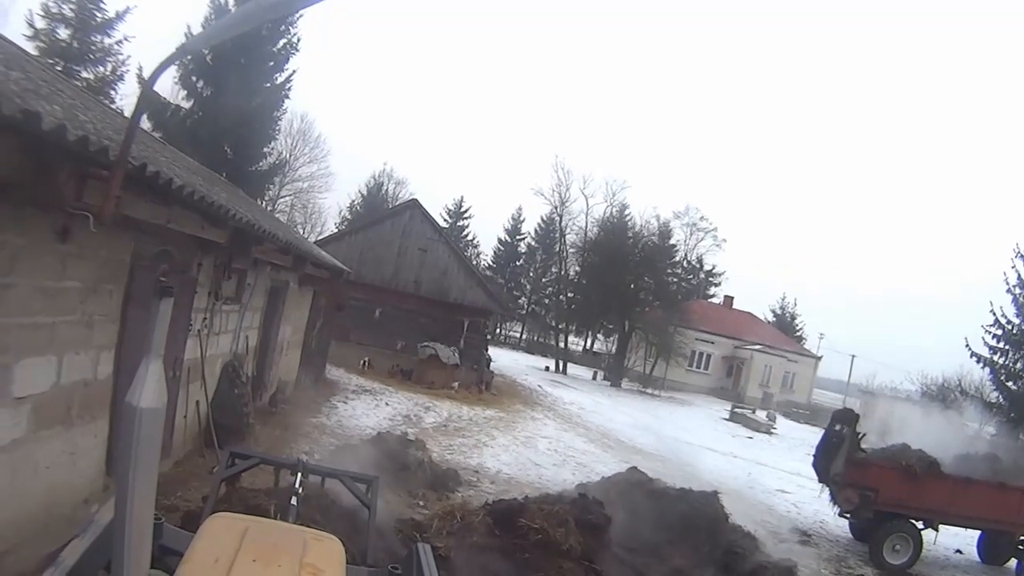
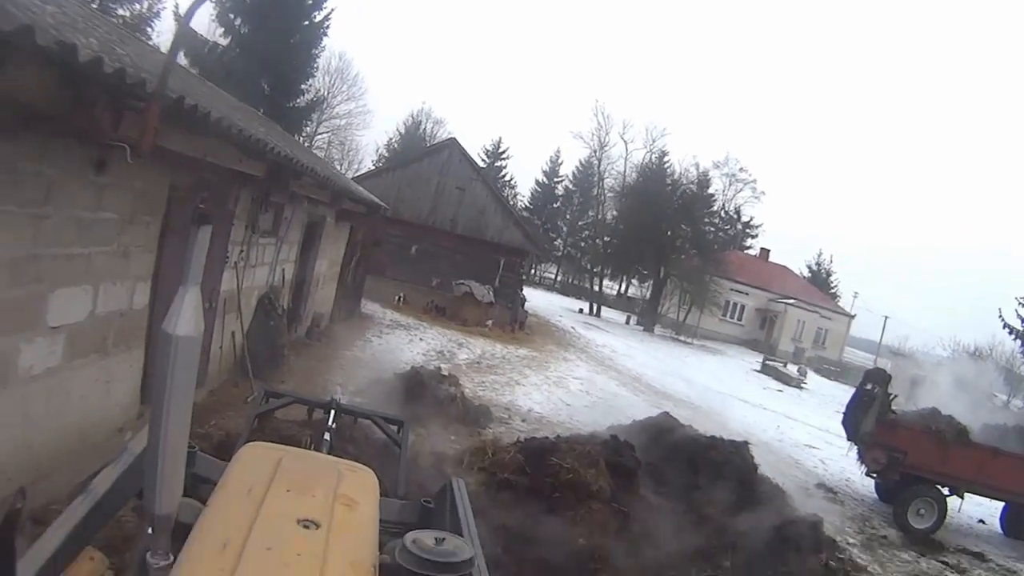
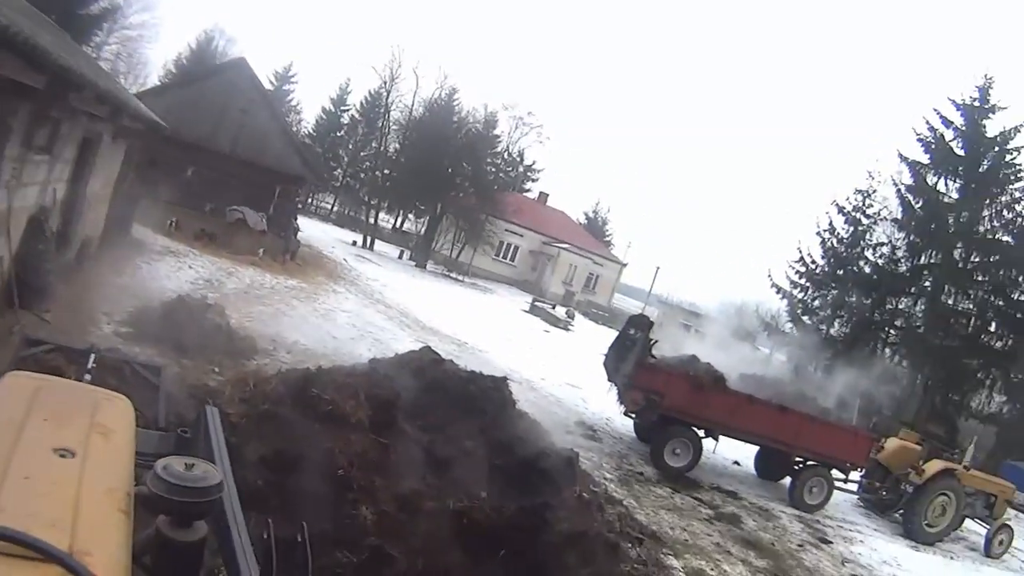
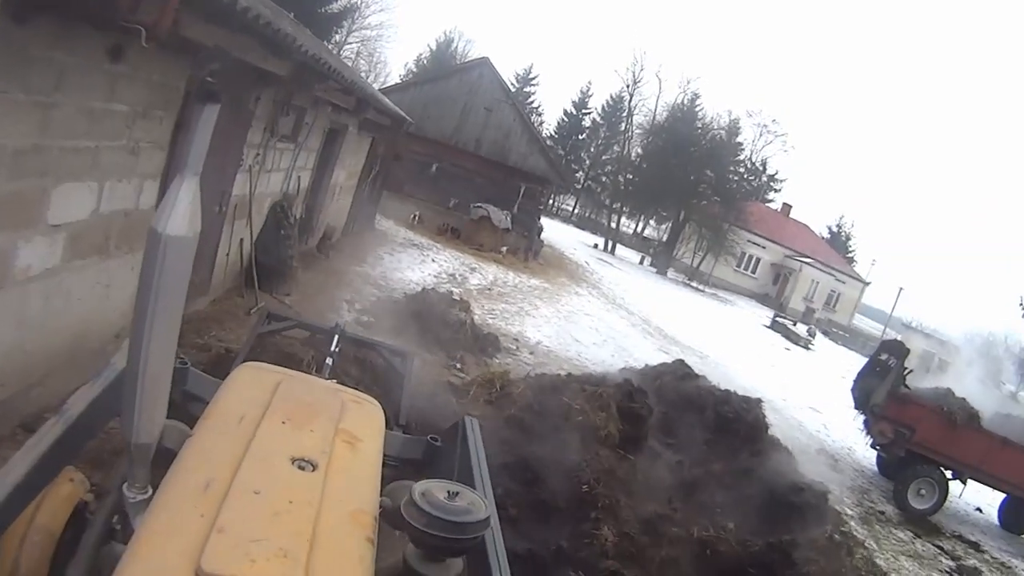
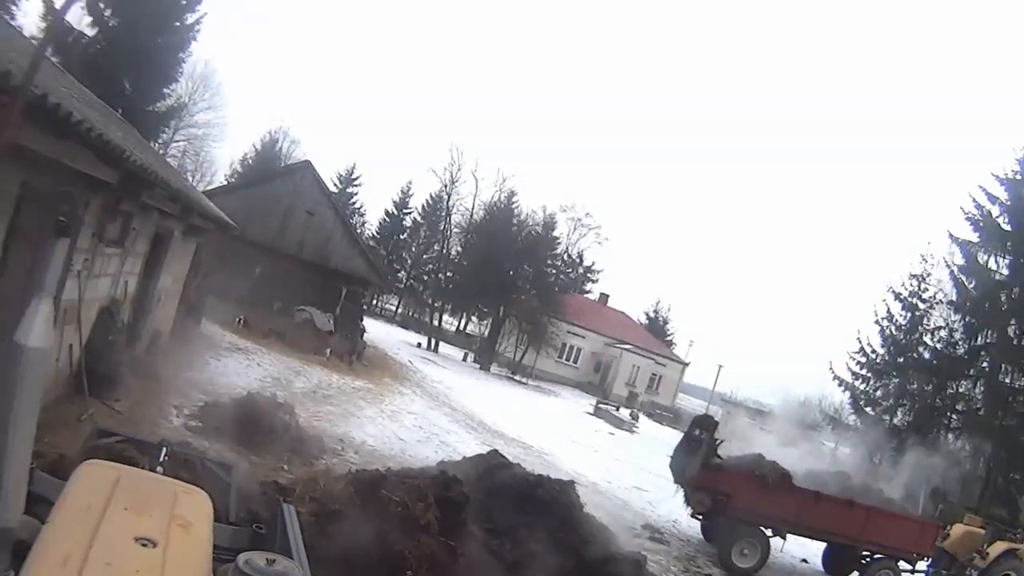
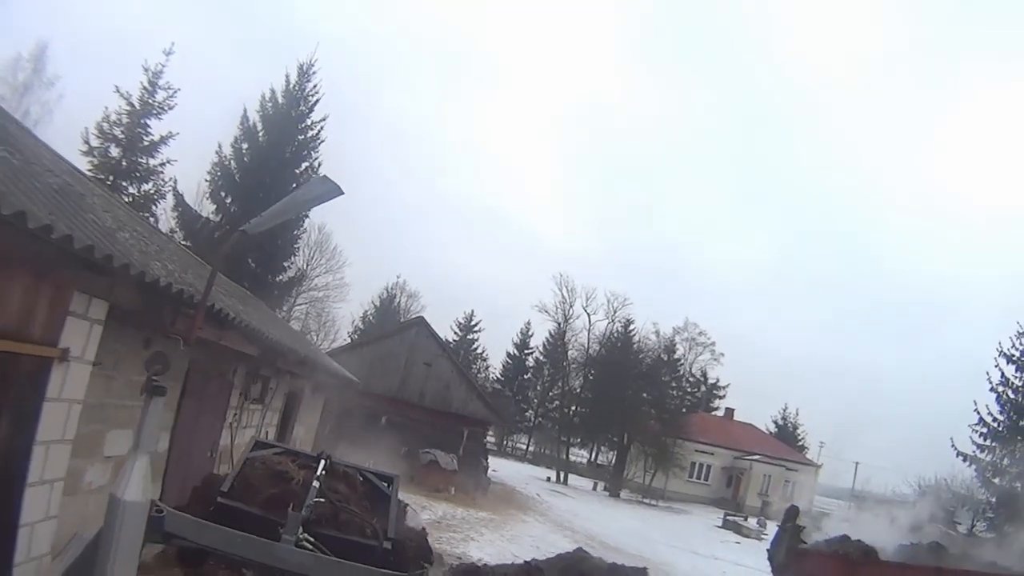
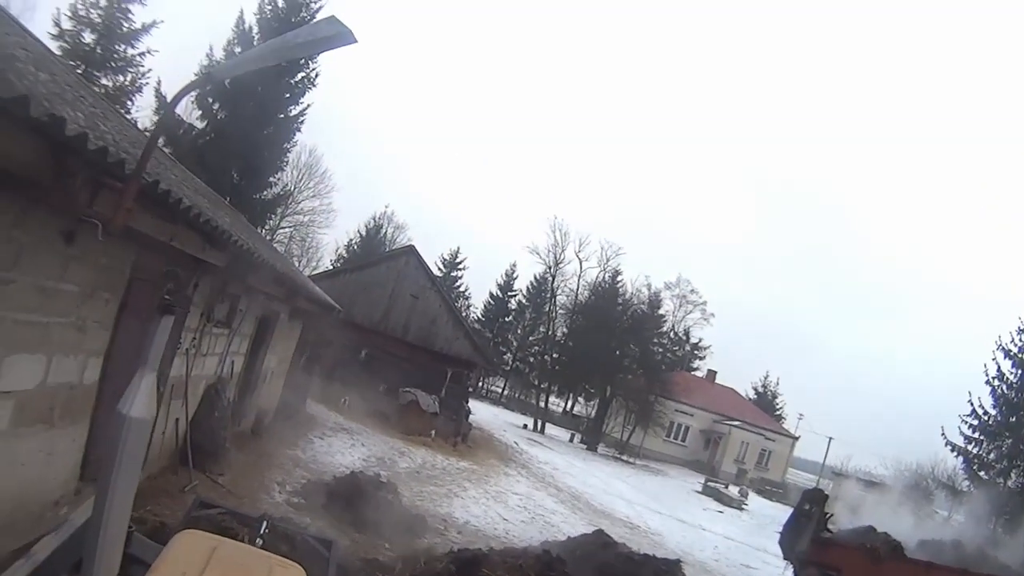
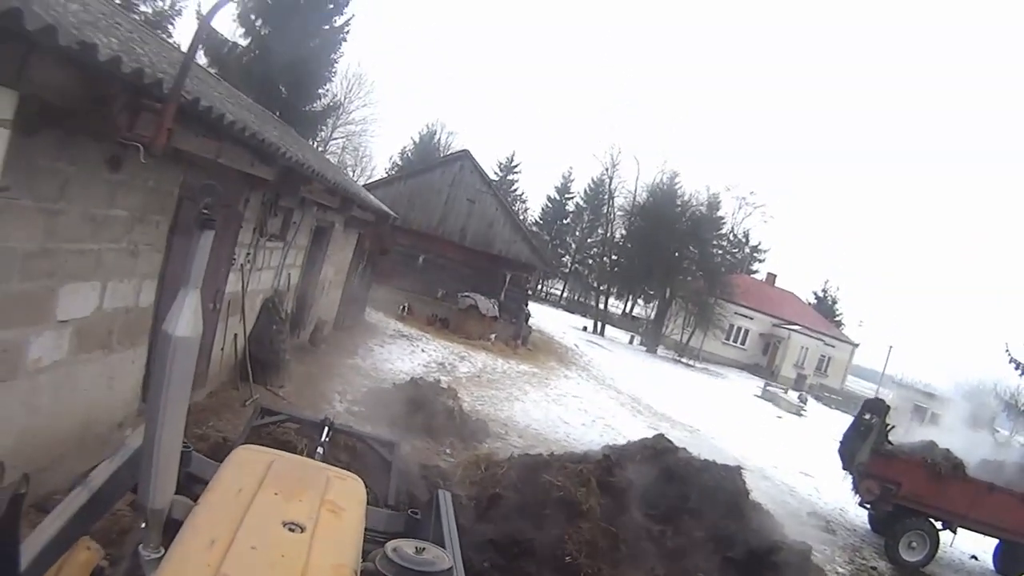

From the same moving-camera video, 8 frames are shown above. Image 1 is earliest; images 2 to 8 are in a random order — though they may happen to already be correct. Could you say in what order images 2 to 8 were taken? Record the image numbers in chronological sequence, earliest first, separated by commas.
2, 4, 8, 3, 5, 7, 6
